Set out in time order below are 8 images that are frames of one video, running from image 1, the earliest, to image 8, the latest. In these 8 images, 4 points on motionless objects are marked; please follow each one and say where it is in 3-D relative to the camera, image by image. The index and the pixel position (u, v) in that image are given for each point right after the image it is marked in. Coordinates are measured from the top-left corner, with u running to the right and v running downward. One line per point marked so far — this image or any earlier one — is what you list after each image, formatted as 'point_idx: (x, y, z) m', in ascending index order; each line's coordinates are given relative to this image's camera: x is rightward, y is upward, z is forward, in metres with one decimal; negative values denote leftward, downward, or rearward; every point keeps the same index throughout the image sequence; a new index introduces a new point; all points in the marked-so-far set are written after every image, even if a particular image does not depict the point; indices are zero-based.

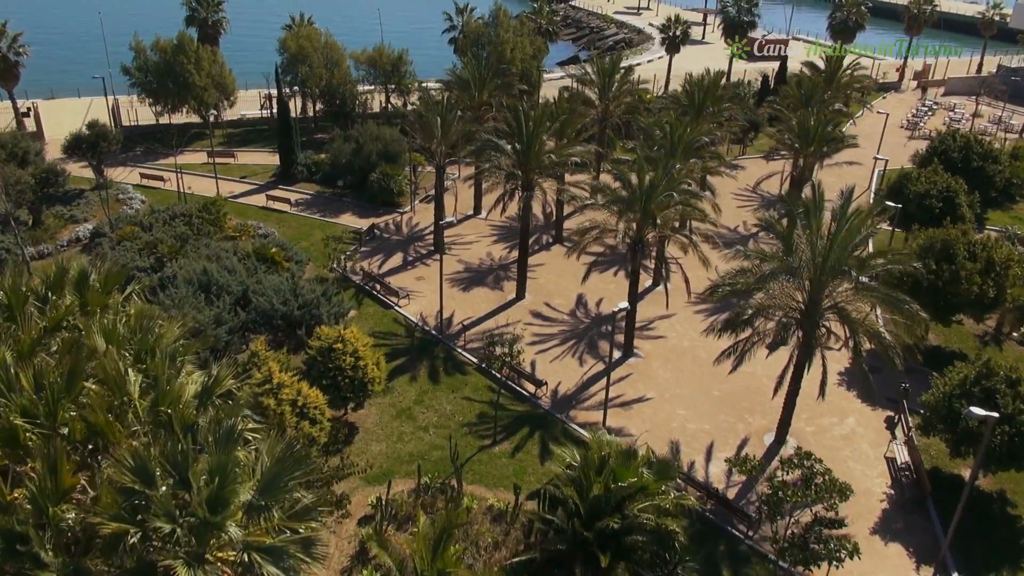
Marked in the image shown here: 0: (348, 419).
0: (-3.9, -3.1, +18.6) m
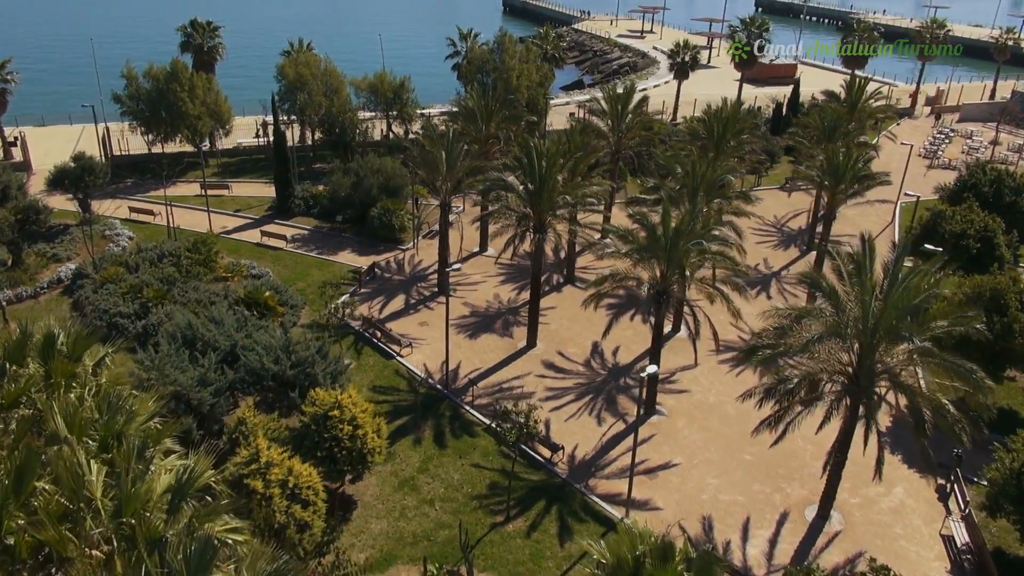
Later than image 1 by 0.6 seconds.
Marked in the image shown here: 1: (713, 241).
0: (-3.6, -4.4, +16.8) m
1: (+4.8, +1.1, +18.7) m
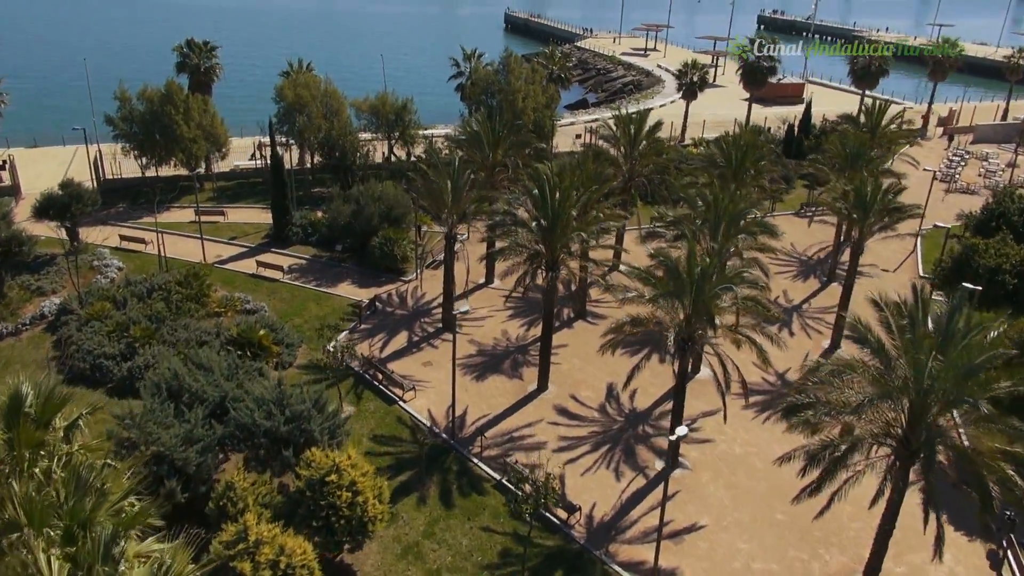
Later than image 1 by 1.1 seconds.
0: (-3.3, -5.3, +15.4) m
1: (+5.1, 0.0, +17.3) m
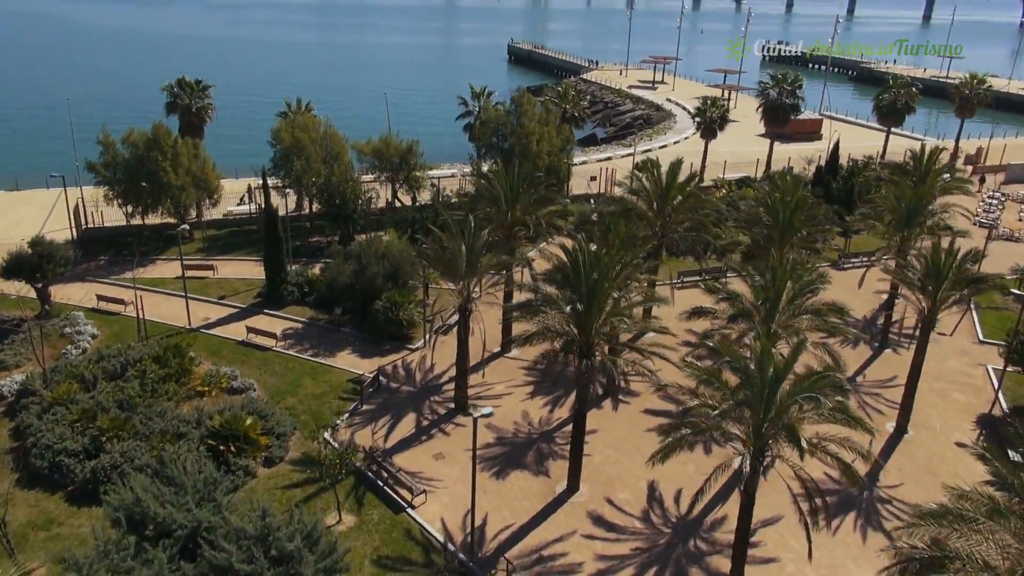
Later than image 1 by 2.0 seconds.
0: (-2.7, -7.2, +12.2) m
1: (+5.7, -1.8, +14.4) m
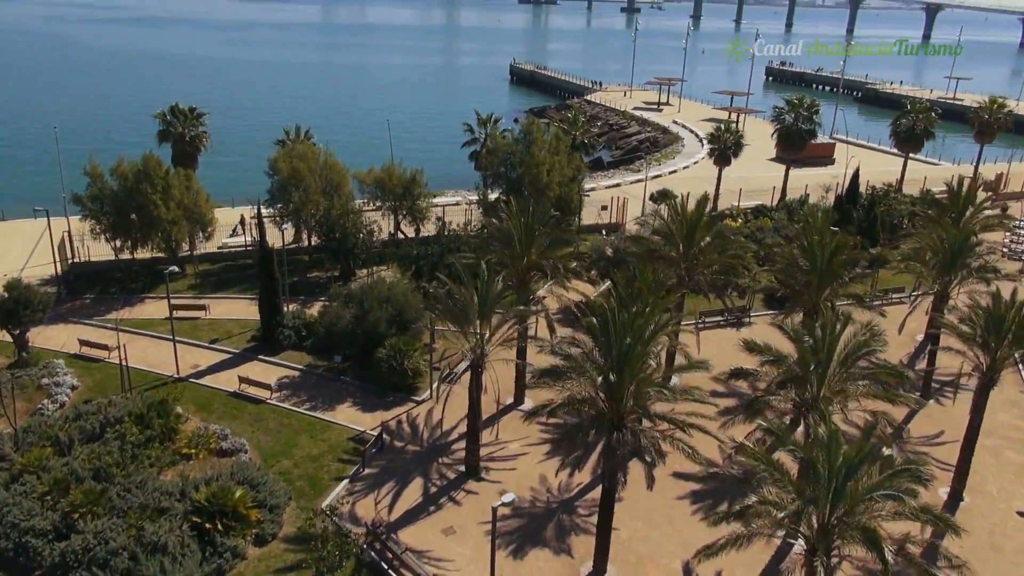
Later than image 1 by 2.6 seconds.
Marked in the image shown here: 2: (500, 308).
0: (-2.2, -8.3, +10.2) m
1: (+6.1, -3.0, +12.4) m
2: (-0.3, -0.5, +19.8) m
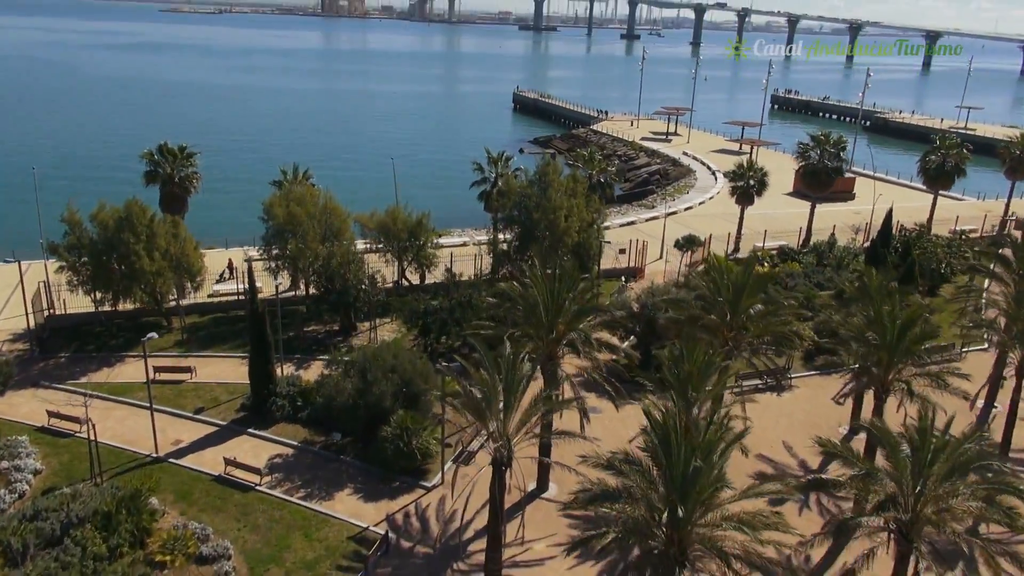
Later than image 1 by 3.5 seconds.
0: (-1.6, -9.8, +7.2) m
1: (+6.7, -4.6, +9.6) m
2: (+0.3, -2.2, +17.0) m
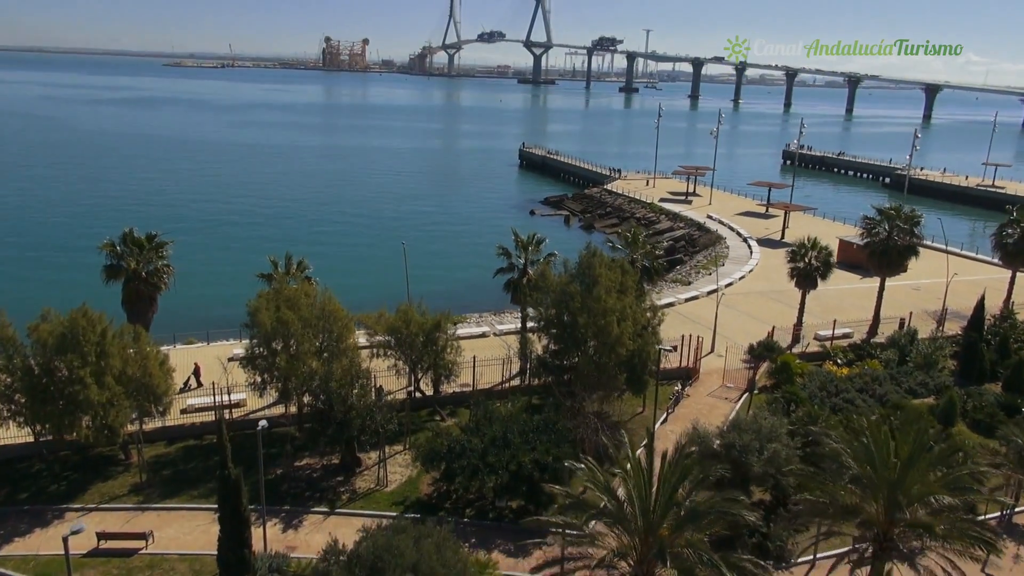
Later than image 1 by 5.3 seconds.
0: (-0.2, -12.2, +0.5) m
1: (+8.2, -7.1, +3.3) m
2: (+1.7, -5.3, +10.8) m
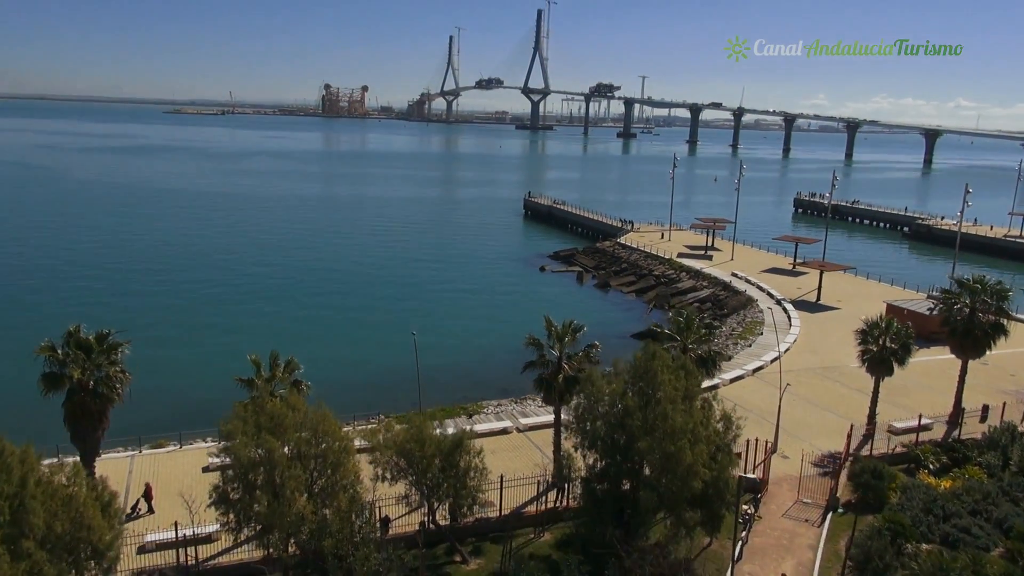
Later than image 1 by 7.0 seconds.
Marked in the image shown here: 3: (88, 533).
0: (+1.1, -13.8, -5.6) m
1: (+9.4, -8.9, -2.5) m
2: (+2.9, -7.4, +5.1) m
3: (-9.9, -5.6, +18.3) m
